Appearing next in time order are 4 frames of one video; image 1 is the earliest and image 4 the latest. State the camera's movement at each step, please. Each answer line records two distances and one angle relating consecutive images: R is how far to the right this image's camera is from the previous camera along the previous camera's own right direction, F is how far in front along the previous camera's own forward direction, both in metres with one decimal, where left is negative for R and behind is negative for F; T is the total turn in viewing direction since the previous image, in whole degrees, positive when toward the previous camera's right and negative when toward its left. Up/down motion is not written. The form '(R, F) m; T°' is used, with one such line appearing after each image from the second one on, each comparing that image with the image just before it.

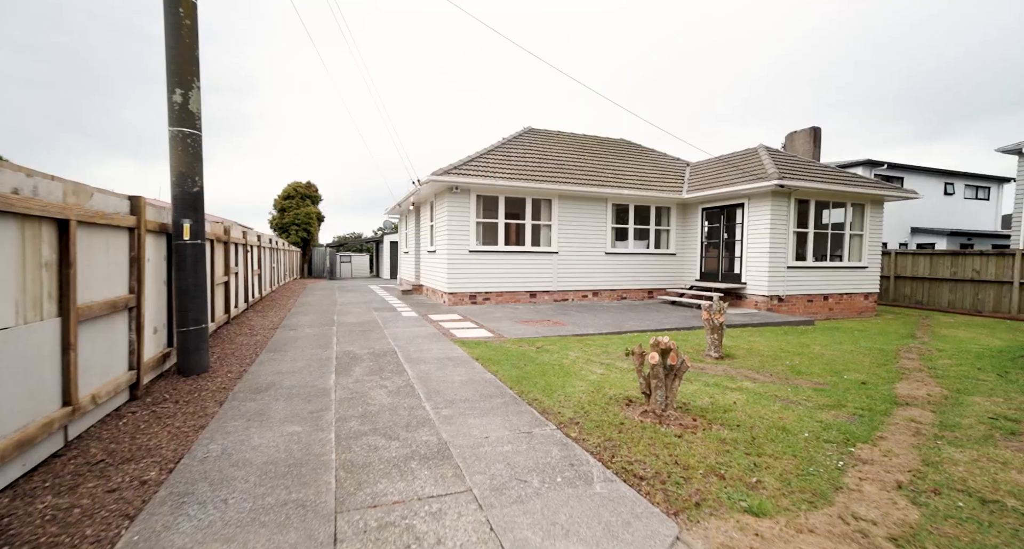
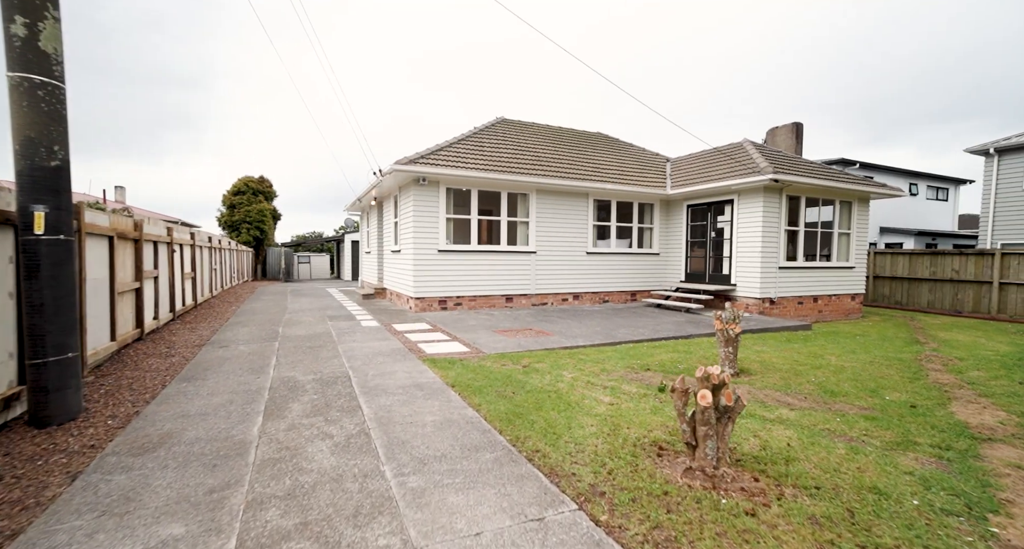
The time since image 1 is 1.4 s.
(-0.2, +1.0) m; +4°
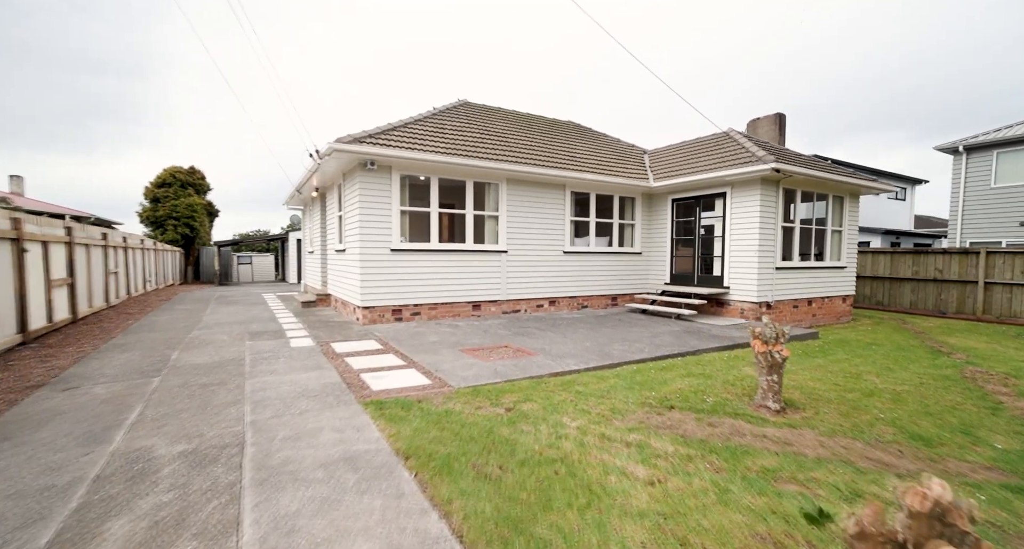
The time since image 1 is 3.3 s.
(-0.1, +1.4) m; +5°
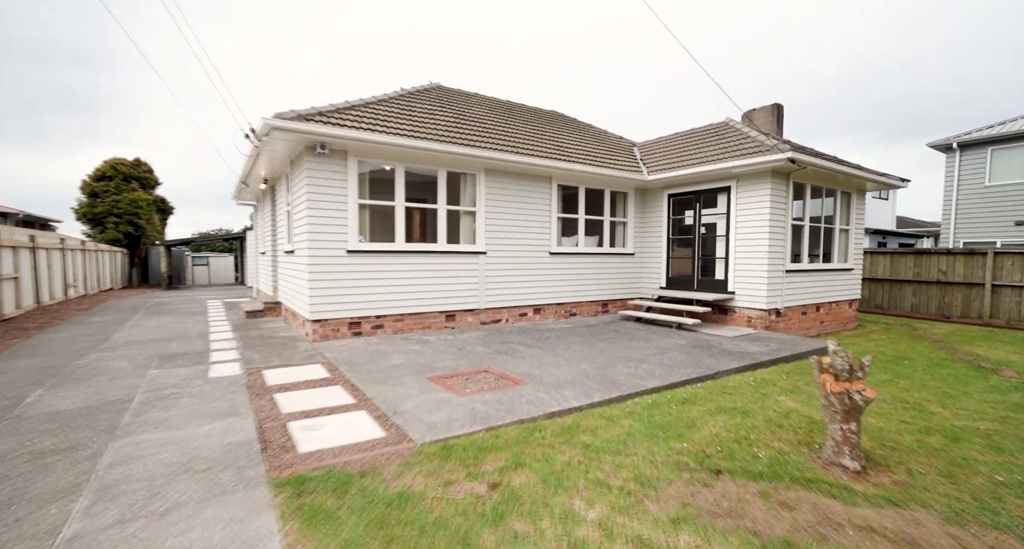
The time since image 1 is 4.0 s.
(0.0, +1.2) m; +3°
